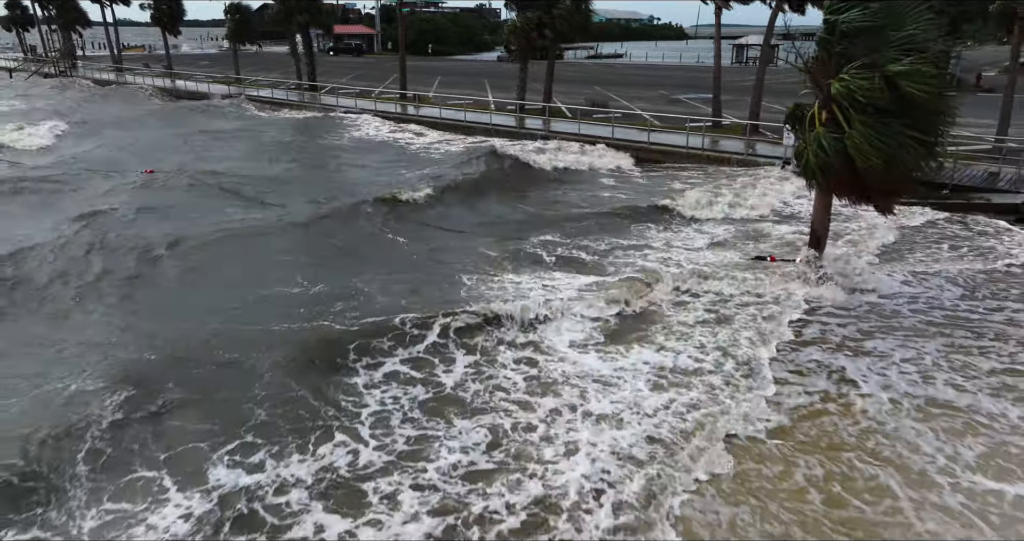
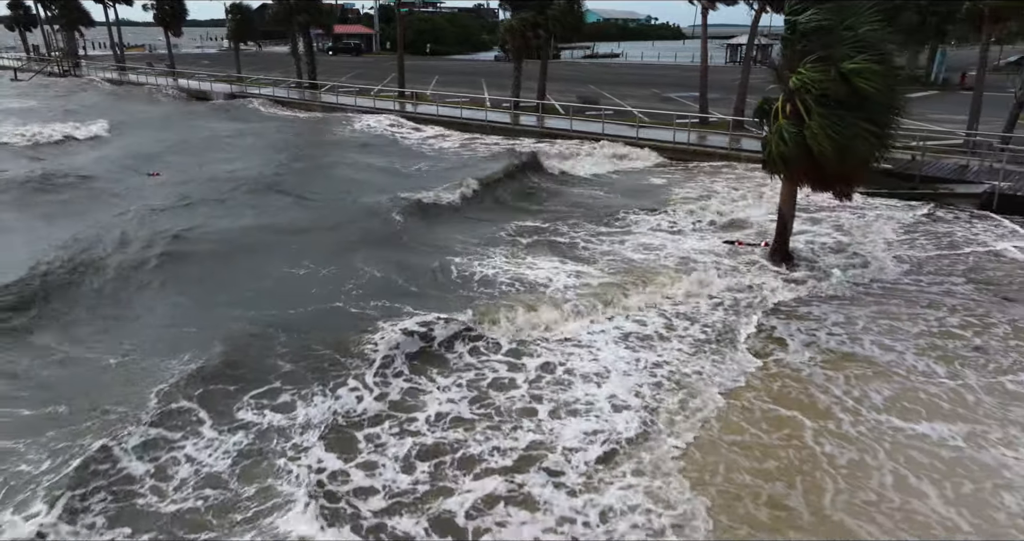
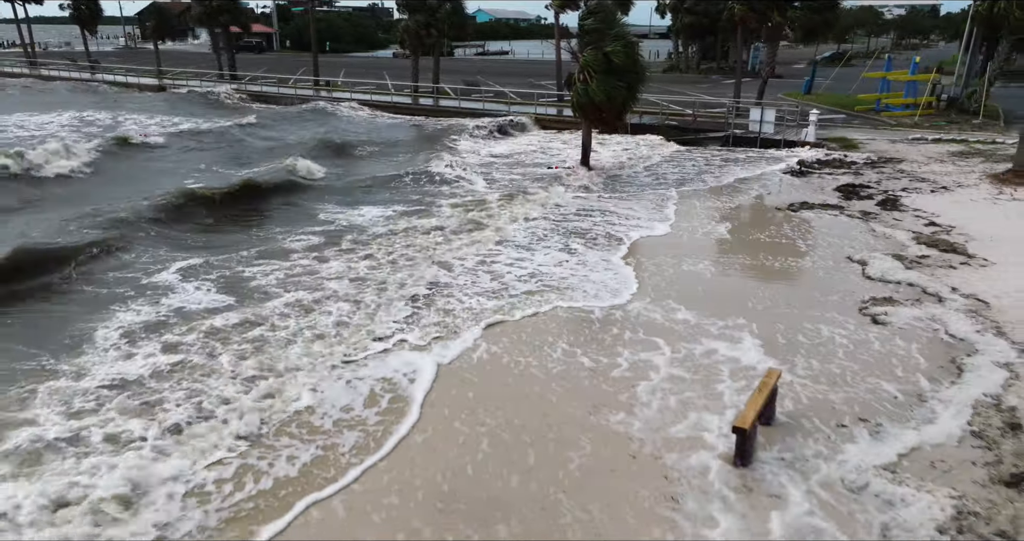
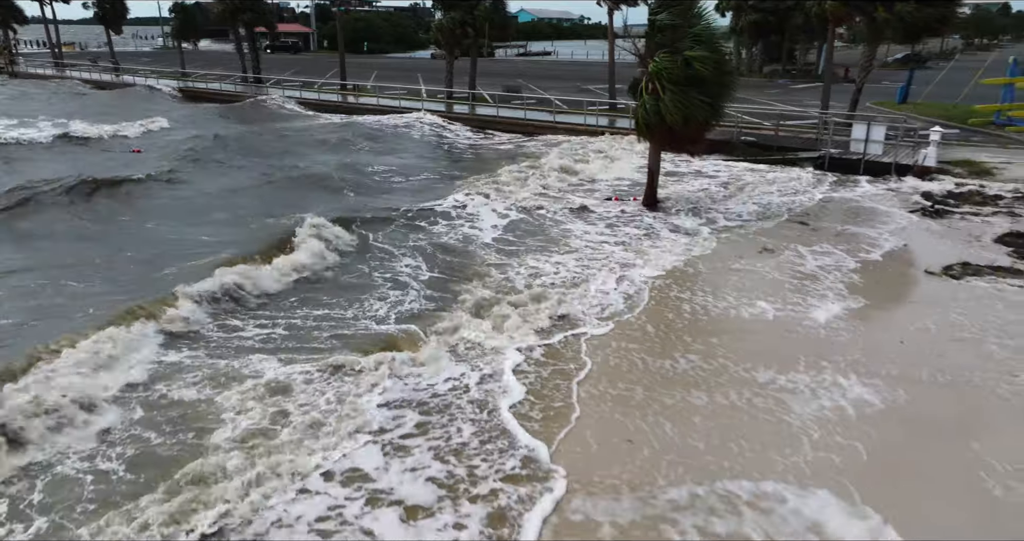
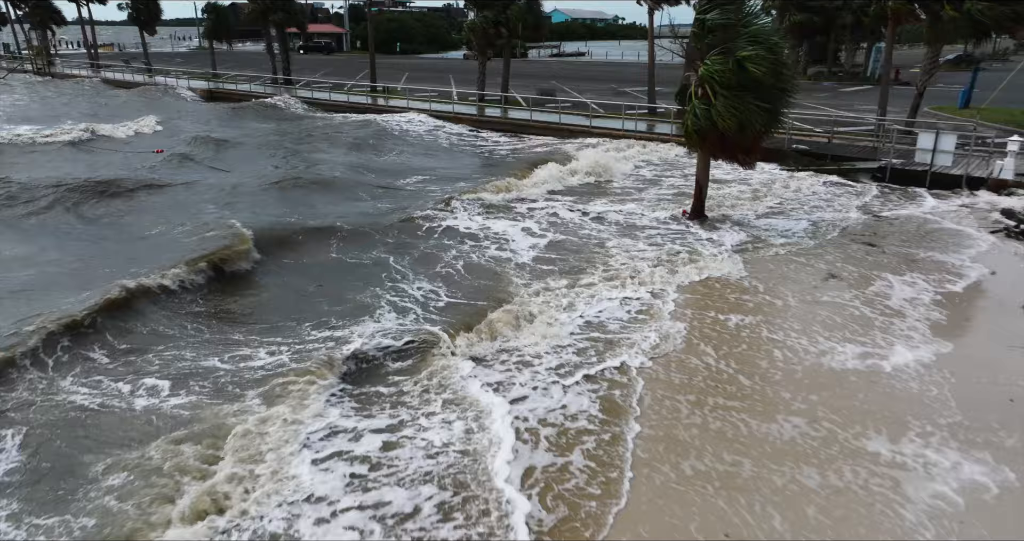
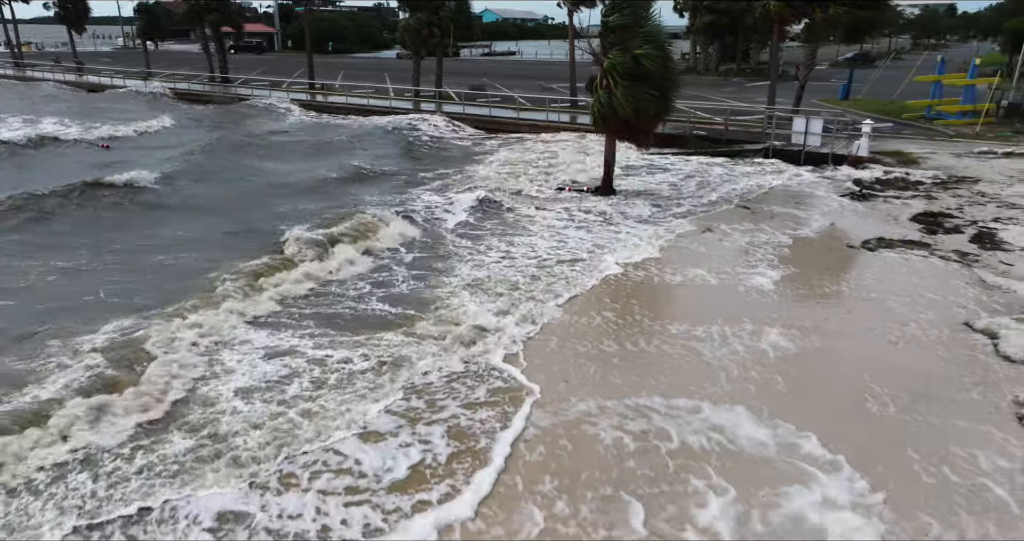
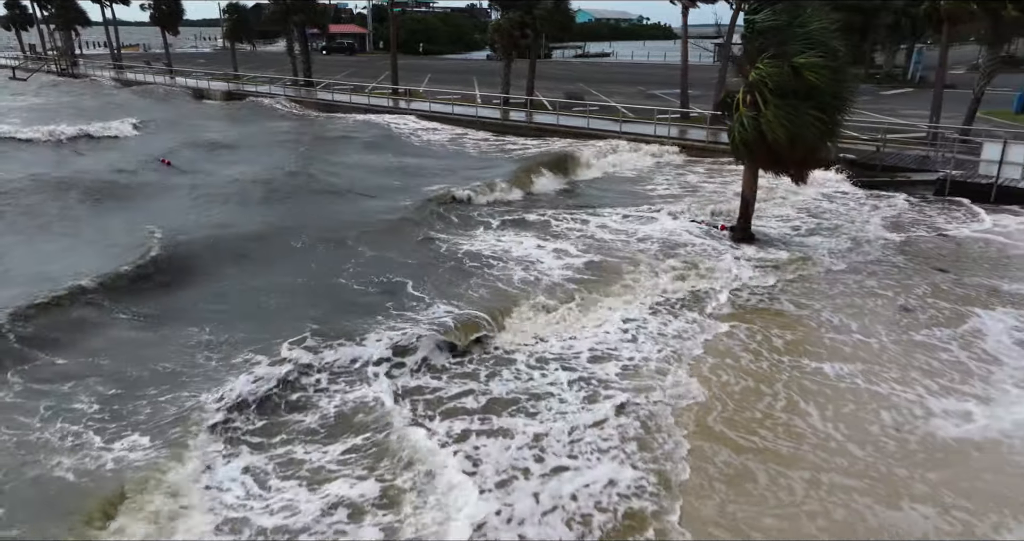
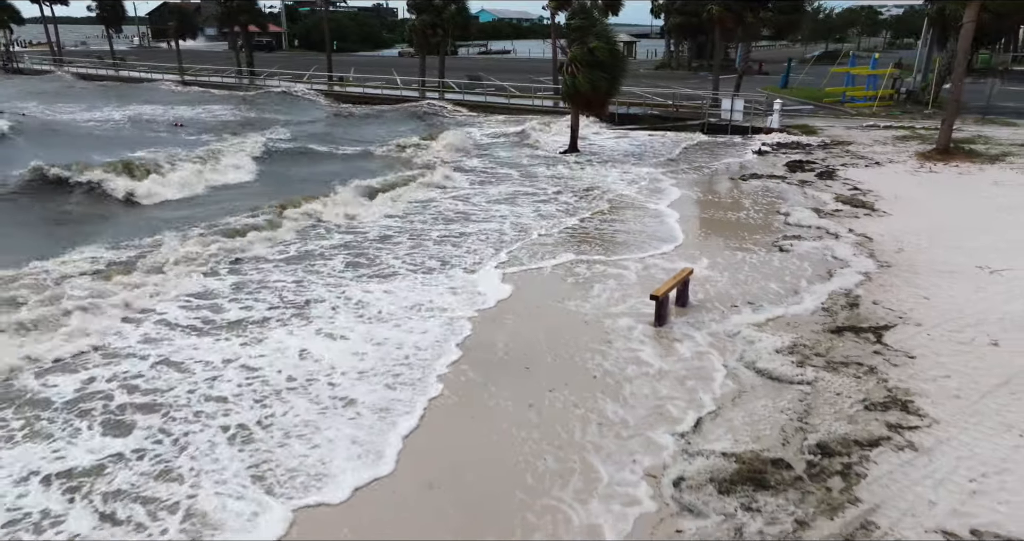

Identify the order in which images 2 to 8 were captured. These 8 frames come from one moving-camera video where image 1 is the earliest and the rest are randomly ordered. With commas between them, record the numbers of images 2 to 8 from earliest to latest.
2, 7, 5, 4, 6, 3, 8
